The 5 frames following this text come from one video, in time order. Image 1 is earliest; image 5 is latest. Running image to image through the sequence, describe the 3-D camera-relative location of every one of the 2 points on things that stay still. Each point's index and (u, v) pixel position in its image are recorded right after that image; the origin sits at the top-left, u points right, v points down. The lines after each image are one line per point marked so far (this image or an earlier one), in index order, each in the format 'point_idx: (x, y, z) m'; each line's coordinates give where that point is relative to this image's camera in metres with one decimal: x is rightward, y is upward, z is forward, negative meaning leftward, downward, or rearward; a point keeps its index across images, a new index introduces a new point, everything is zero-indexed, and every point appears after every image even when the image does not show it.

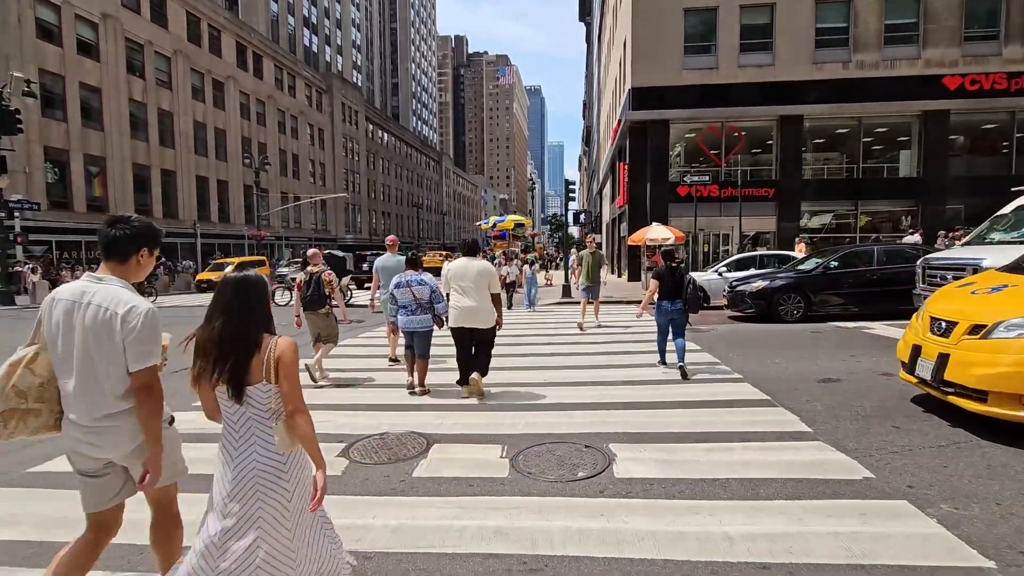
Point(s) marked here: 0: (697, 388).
0: (+2.4, -1.3, +6.6) m
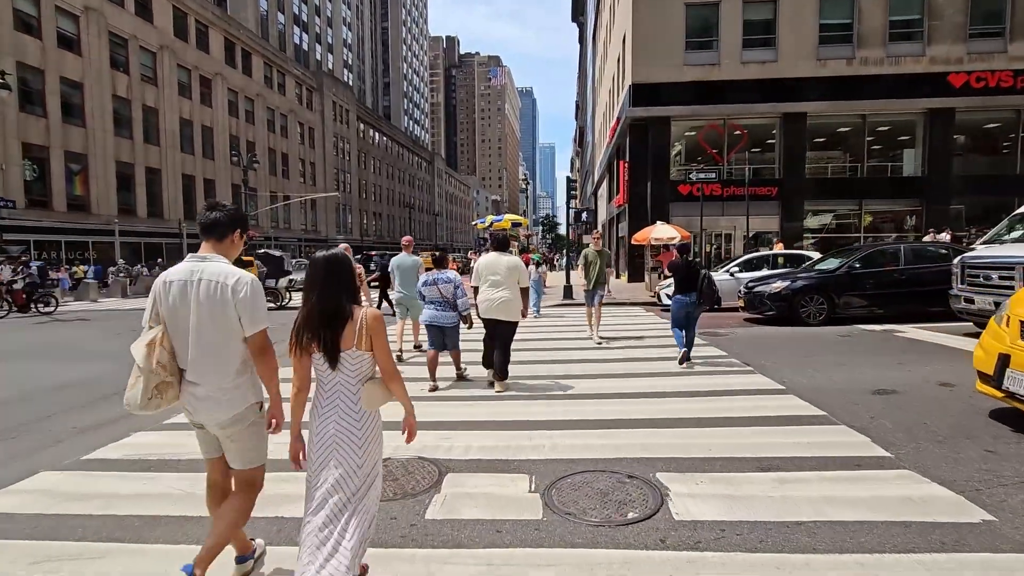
0: (+2.6, -1.3, +5.9) m
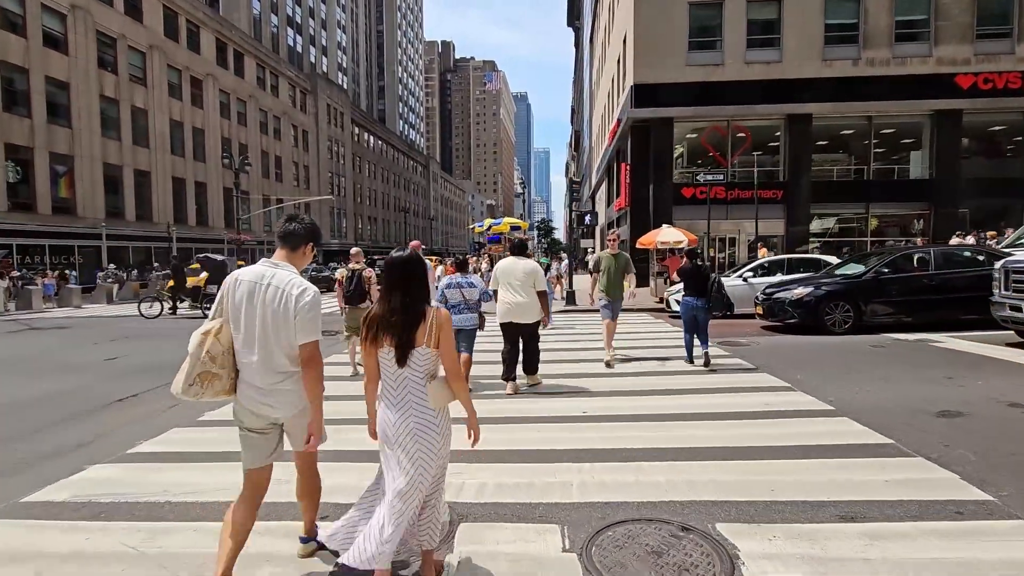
0: (+2.7, -1.3, +5.2) m
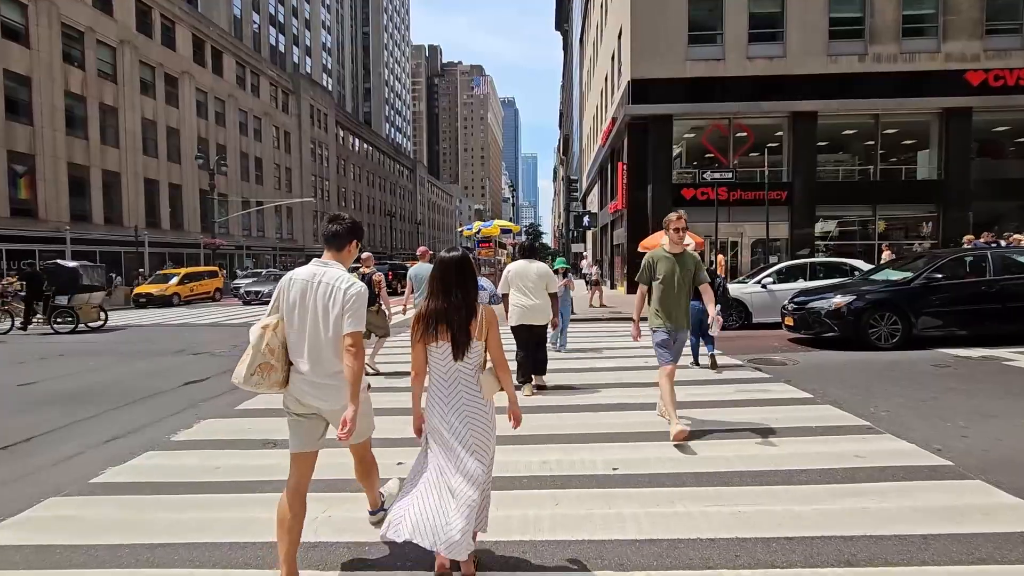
0: (+2.8, -1.4, +3.7) m
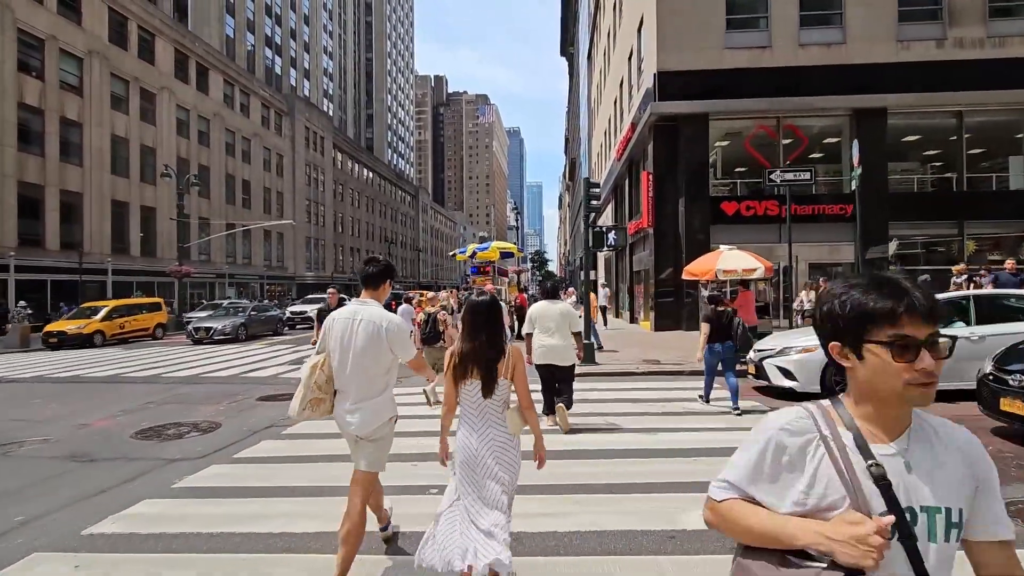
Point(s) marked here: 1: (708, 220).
0: (+2.7, -1.7, -0.8) m
1: (+7.2, +2.5, +19.1) m
